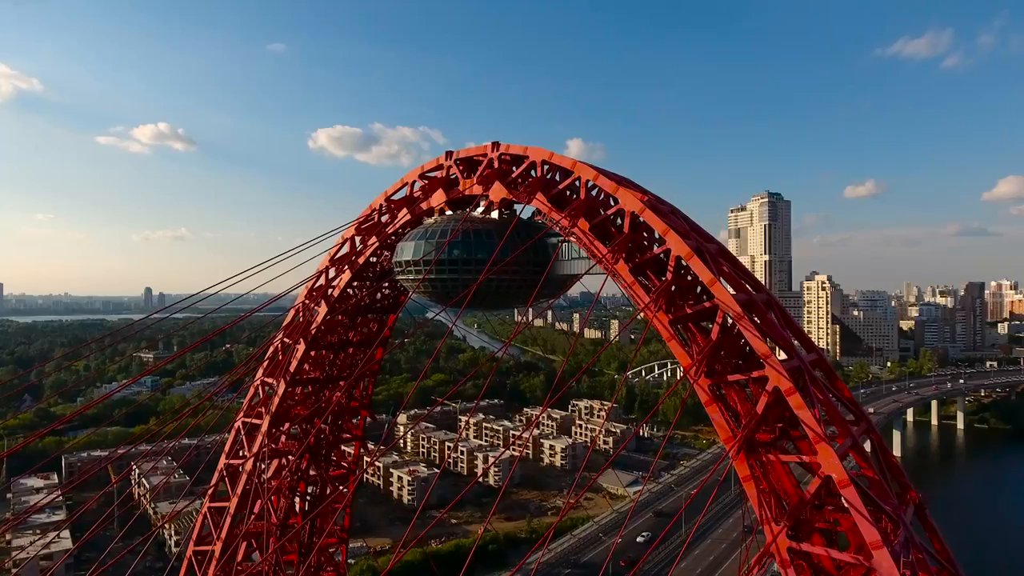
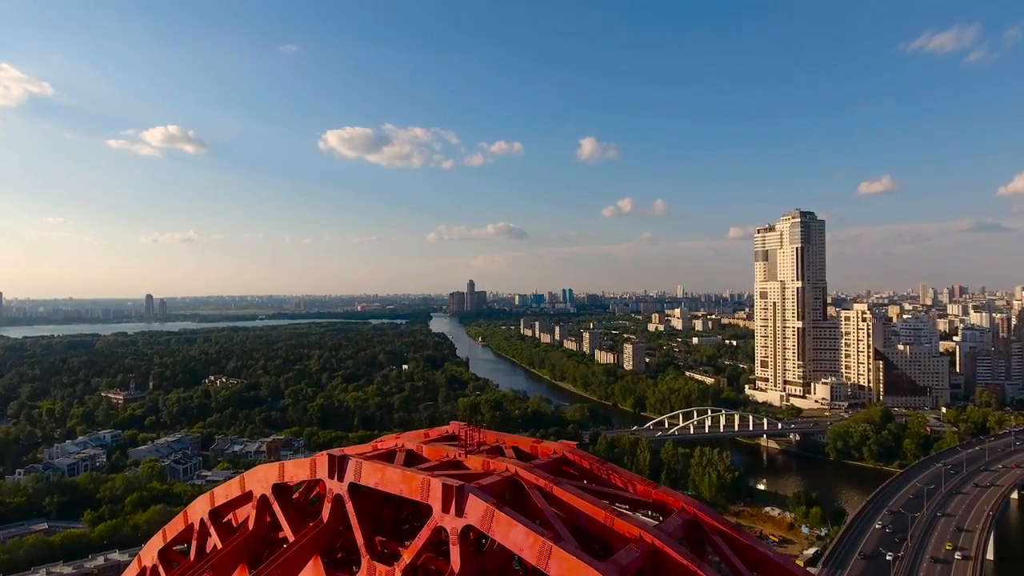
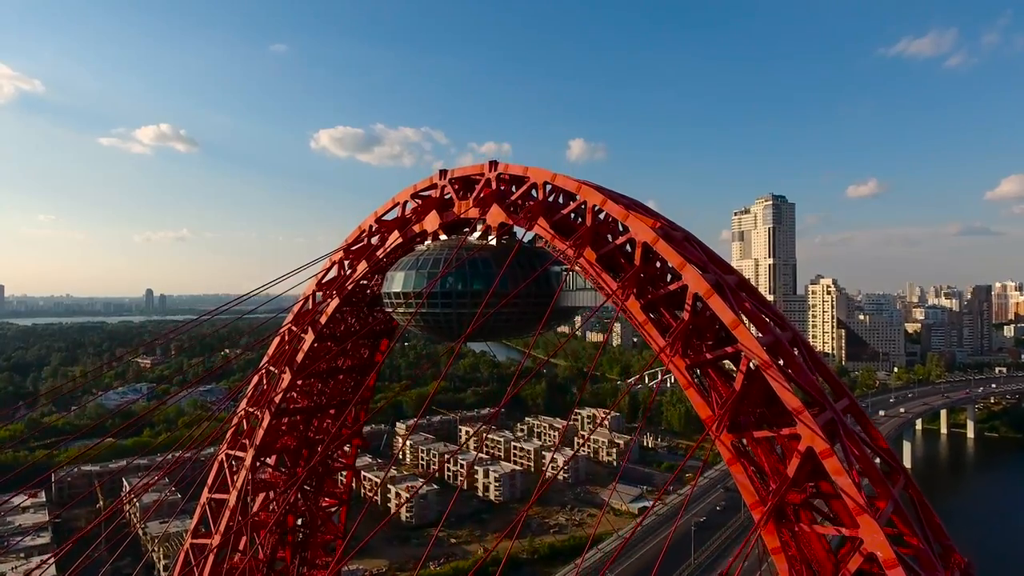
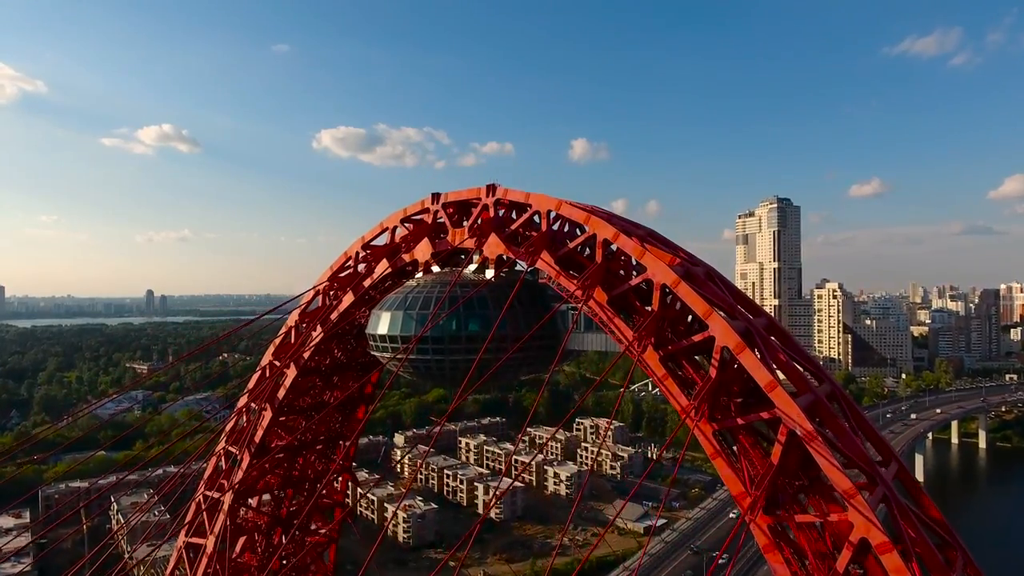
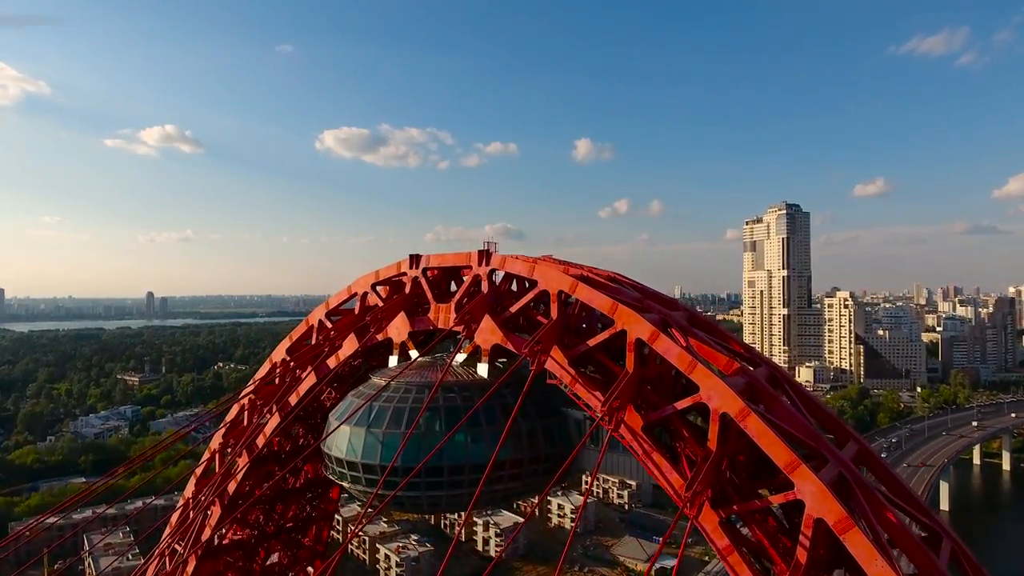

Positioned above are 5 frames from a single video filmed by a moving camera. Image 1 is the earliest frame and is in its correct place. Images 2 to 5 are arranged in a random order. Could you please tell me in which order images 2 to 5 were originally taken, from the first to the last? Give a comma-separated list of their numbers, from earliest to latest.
3, 4, 5, 2
